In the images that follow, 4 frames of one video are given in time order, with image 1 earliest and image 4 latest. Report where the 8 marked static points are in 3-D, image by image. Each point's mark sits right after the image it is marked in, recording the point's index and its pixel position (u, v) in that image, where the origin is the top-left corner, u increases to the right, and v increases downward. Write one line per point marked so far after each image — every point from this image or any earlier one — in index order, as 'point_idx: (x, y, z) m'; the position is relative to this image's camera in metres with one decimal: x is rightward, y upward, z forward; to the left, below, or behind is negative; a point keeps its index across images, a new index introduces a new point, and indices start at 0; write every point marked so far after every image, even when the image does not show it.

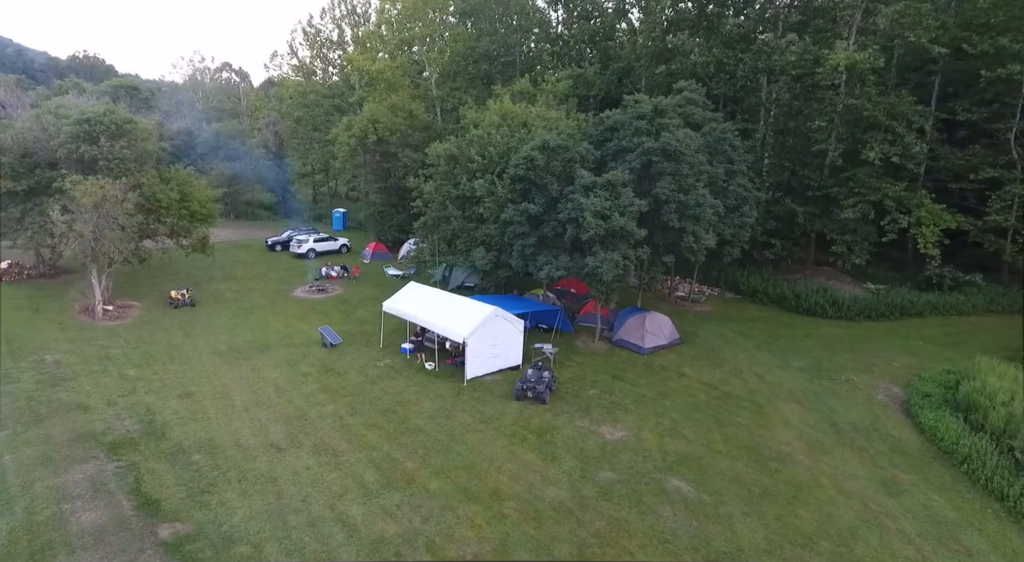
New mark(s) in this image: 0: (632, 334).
0: (+4.1, -1.8, +19.1) m
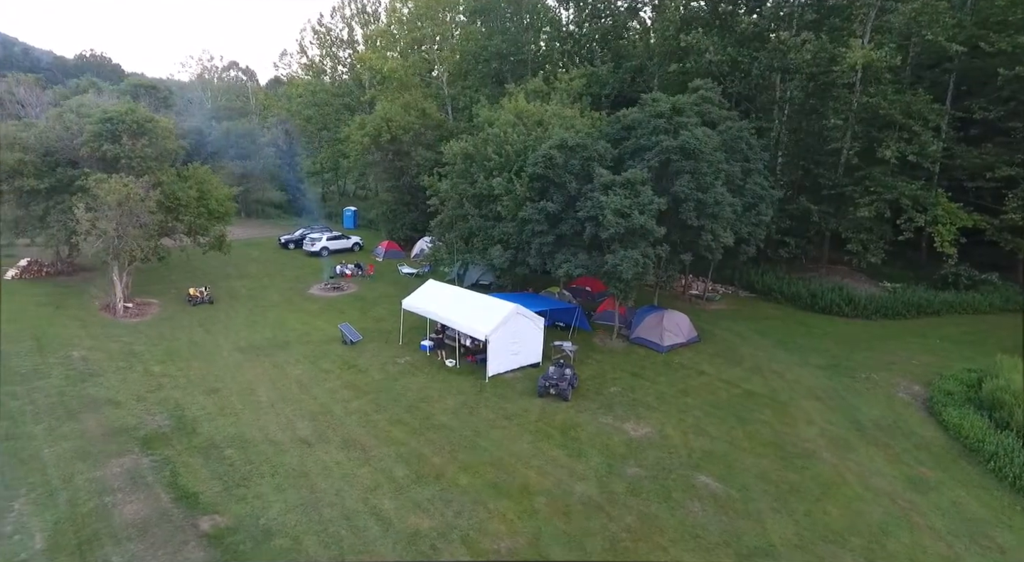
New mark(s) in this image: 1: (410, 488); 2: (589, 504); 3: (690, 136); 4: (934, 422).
0: (+4.7, -1.7, +19.1) m
1: (-1.9, -3.9, +10.6) m
2: (+1.4, -4.1, +10.4) m
3: (+5.9, +4.8, +18.6) m
4: (+10.8, -3.6, +14.3) m
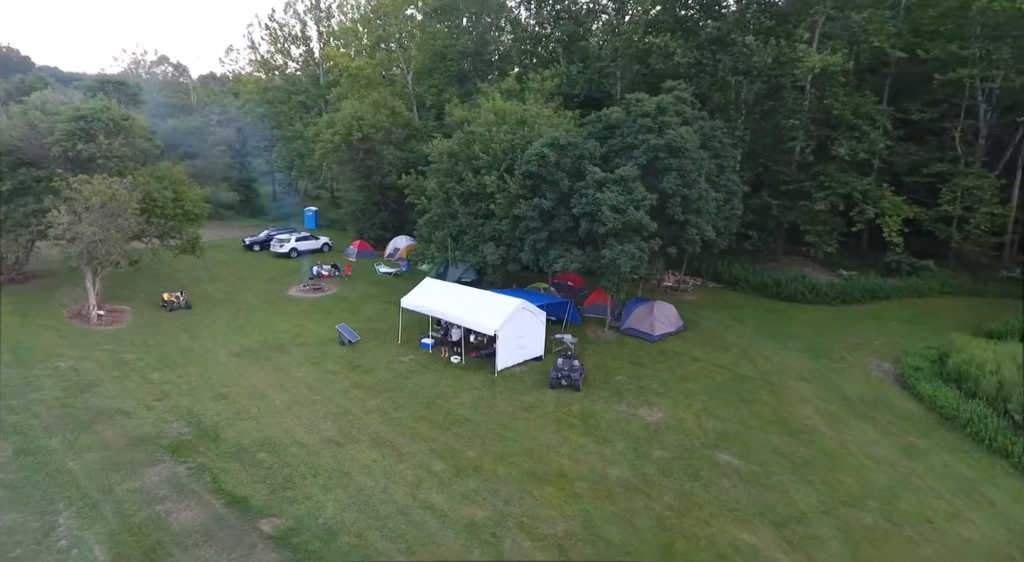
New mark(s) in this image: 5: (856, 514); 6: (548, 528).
0: (+4.6, -1.5, +19.9) m
1: (-1.1, -3.9, +10.9) m
2: (+2.2, -4.0, +10.9) m
3: (+5.7, +5.1, +19.5) m
4: (+11.2, -3.2, +15.8) m
5: (+6.2, -4.2, +10.2) m
6: (+0.6, -4.2, +9.5) m
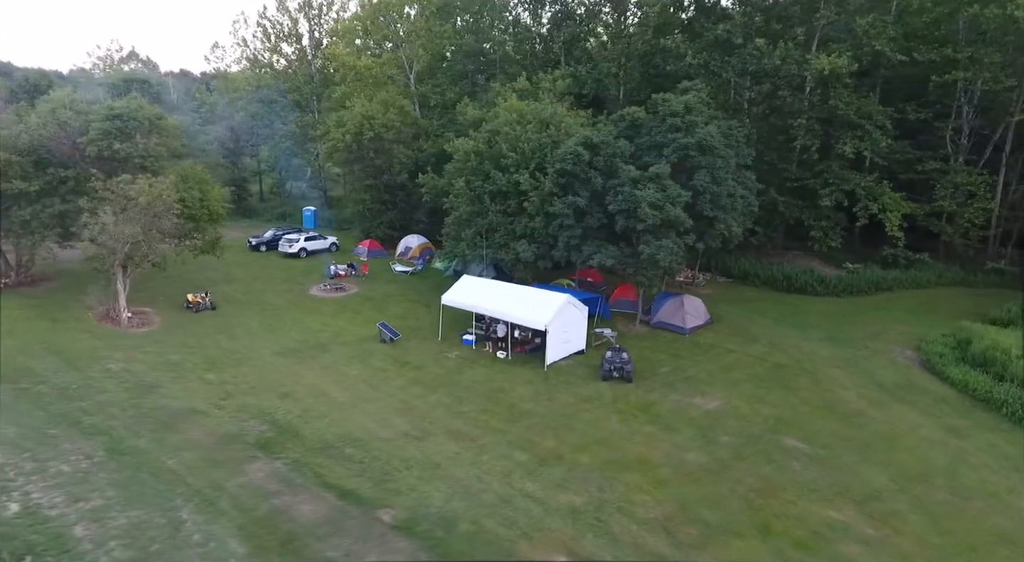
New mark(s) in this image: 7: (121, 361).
0: (+5.9, -1.3, +20.5) m
1: (+0.6, -3.8, +11.2) m
2: (+4.0, -3.8, +11.4) m
3: (+6.9, +5.3, +20.1) m
4: (+12.6, -2.9, +16.6) m
5: (+8.0, -4.0, +10.8) m
6: (+2.4, -4.1, +9.9) m
7: (-10.8, -2.2, +15.4) m
